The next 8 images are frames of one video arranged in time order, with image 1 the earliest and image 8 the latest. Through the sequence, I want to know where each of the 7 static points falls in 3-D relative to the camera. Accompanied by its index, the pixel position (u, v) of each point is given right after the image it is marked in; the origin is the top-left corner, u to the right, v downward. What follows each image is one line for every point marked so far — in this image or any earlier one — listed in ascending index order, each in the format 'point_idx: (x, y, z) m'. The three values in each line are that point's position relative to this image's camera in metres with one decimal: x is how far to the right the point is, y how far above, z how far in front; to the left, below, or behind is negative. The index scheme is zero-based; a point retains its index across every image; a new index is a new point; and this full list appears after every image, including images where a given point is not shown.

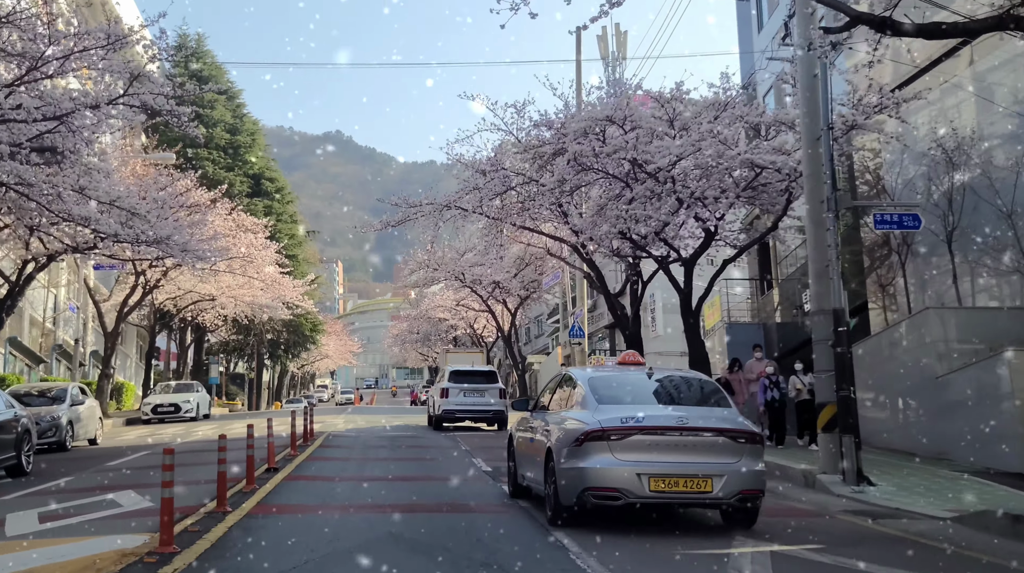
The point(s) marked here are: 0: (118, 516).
0: (-4.2, -2.4, +10.1) m
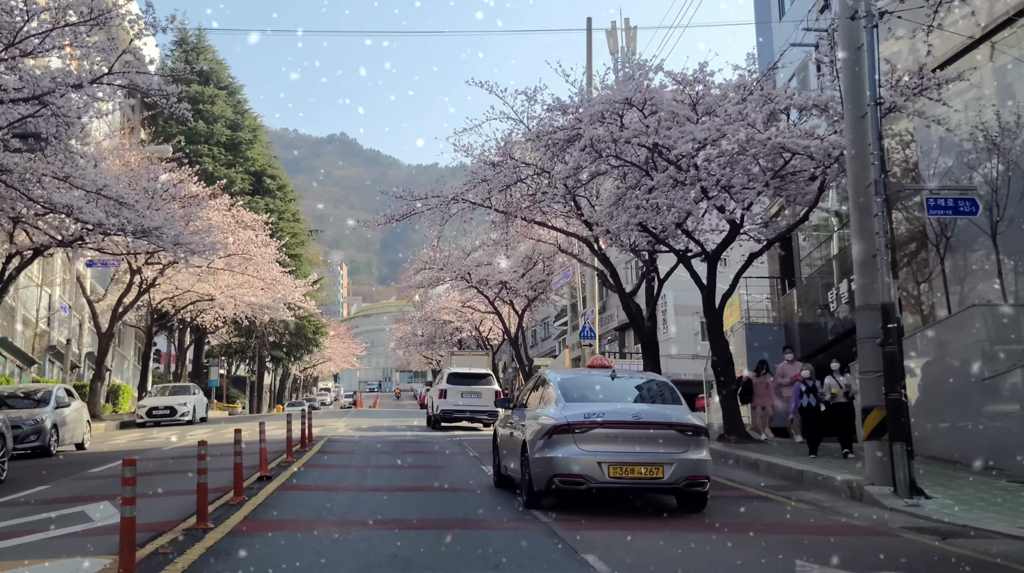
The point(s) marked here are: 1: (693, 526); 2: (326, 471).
0: (-4.0, -2.3, +8.9) m
1: (+1.8, -2.4, +9.6) m
2: (-2.9, -2.8, +14.6) m
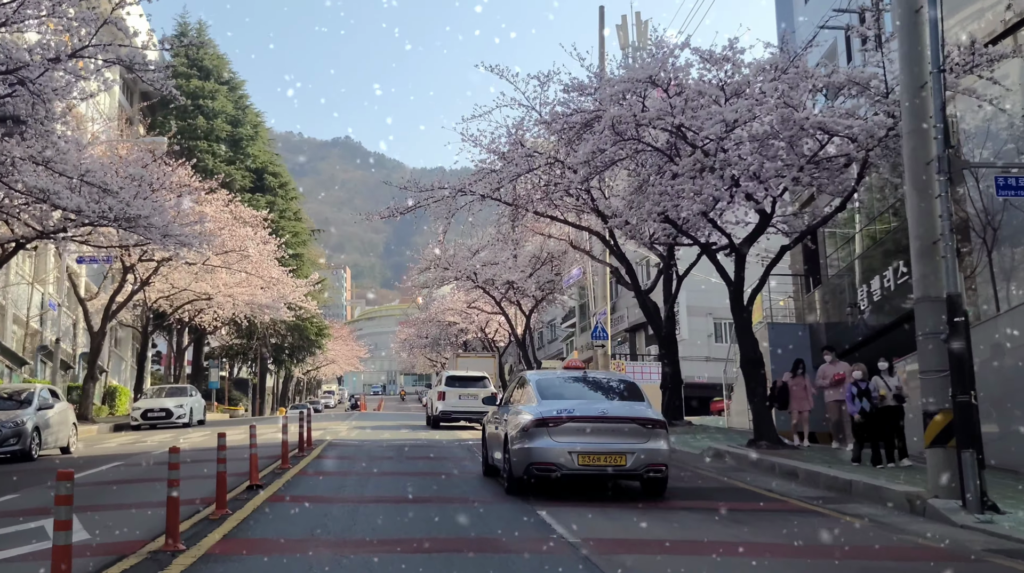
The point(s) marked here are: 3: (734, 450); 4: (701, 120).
0: (-3.8, -2.2, +7.6) m
1: (+2.0, -2.3, +8.3) m
2: (-2.7, -2.7, +13.3) m
3: (+3.9, -2.9, +16.6) m
4: (+3.1, +2.8, +15.7) m
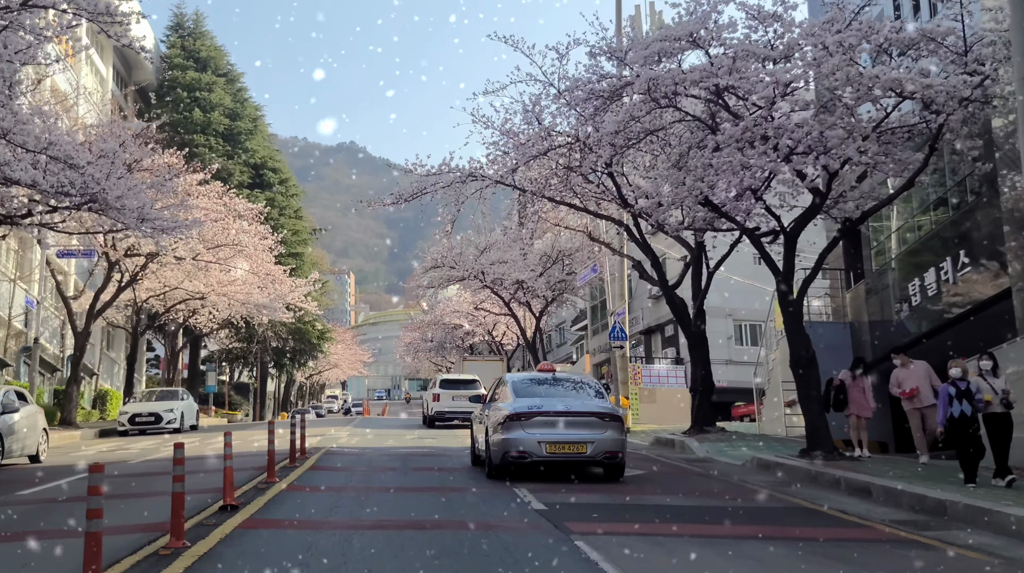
0: (-3.6, -1.9, +5.7) m
1: (+2.3, -2.1, +6.4) m
2: (-2.4, -2.5, +11.4) m
3: (+4.2, -2.7, +14.6) m
4: (+3.4, +2.9, +13.7) m
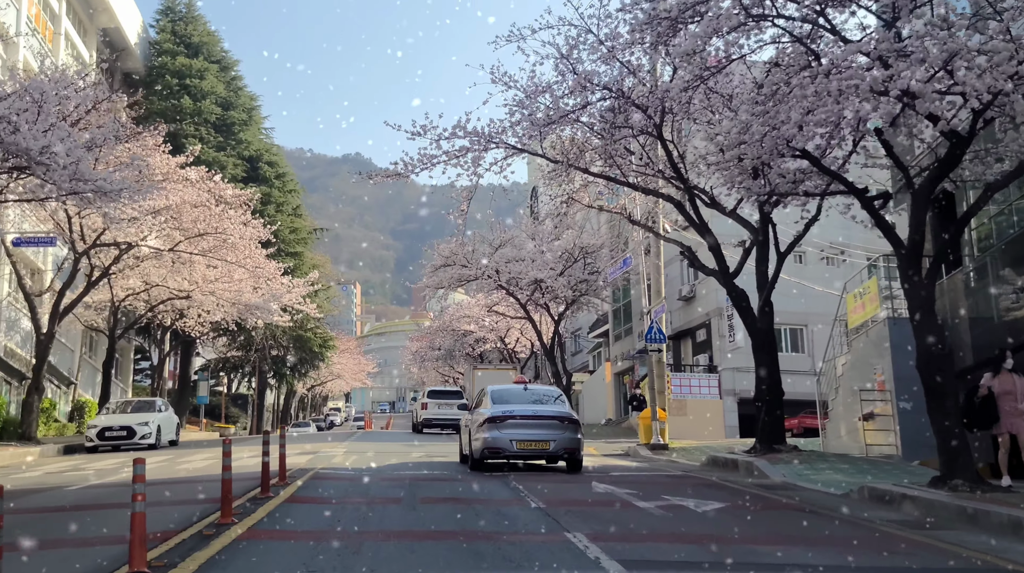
0: (-3.2, -1.5, +2.2) m
1: (+2.7, -1.7, +2.9) m
2: (-1.9, -2.2, +7.9) m
3: (+4.6, -2.4, +11.1) m
4: (+3.9, +3.2, +10.3) m
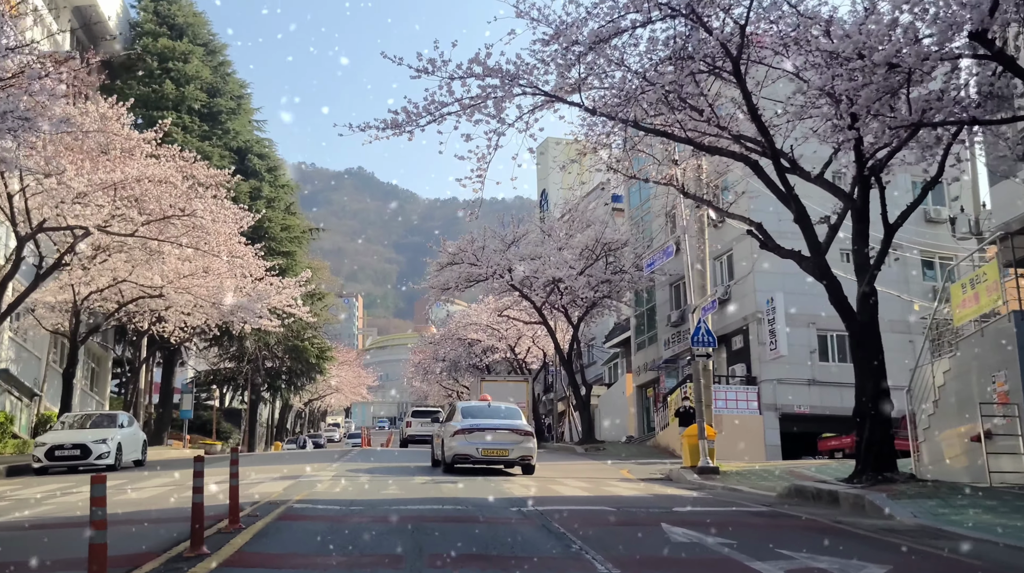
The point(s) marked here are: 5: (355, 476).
0: (-2.7, -1.0, -1.5) m
1: (+3.1, -1.2, -0.9) m
2: (-1.5, -1.7, +4.2) m
3: (+5.1, -2.0, +7.3) m
4: (+4.3, +3.6, +6.6) m
5: (-2.9, -3.5, +17.4) m
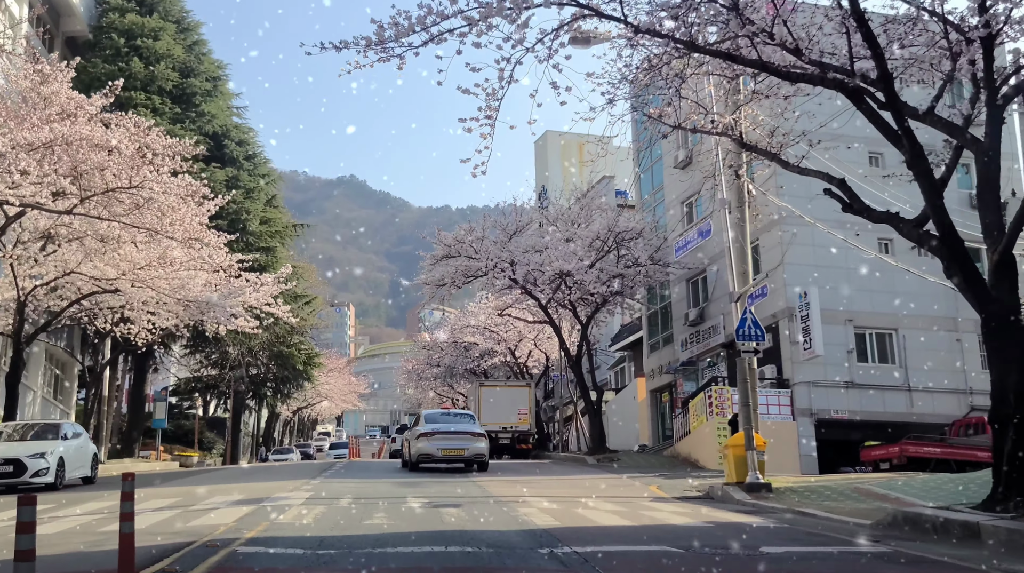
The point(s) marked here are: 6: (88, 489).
0: (-2.4, -0.5, -4.8) m
1: (+3.5, -0.7, -4.1) m
2: (-1.2, -1.3, +0.9) m
3: (+5.3, -1.6, +4.1) m
4: (+4.6, +4.0, +3.4) m
5: (-2.6, -3.2, +14.1) m
6: (-8.7, -4.1, +19.2) m
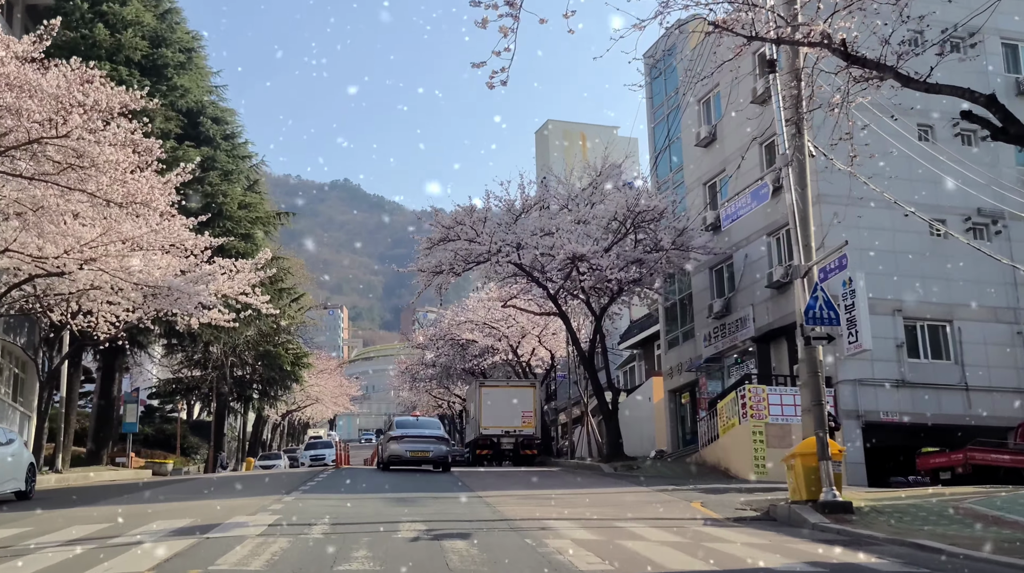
0: (-2.0, 0.0, -8.0) m
1: (+3.9, -0.2, -7.3) m
2: (-0.8, -0.9, -2.4) m
3: (+5.7, -1.2, +0.9) m
4: (+4.9, +4.5, +0.2) m
5: (-2.4, -2.8, +10.8) m
6: (-8.4, -3.7, +15.9) m
